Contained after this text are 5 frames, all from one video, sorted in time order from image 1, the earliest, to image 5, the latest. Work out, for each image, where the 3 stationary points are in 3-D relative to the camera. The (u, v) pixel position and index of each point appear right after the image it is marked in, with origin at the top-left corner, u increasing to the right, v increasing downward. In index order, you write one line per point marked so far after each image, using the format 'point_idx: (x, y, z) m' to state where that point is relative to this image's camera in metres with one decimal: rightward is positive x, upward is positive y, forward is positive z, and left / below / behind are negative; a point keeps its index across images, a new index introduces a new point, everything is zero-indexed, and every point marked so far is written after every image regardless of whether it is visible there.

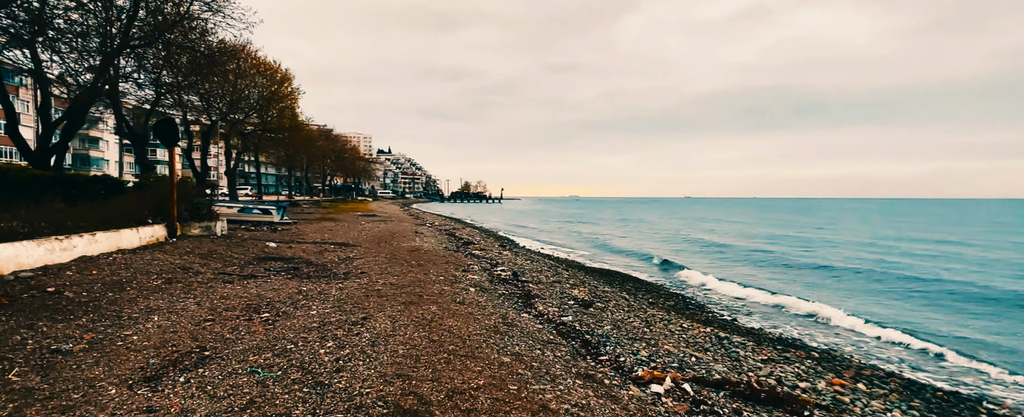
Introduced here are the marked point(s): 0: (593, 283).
0: (+3.0, -2.8, +16.6) m
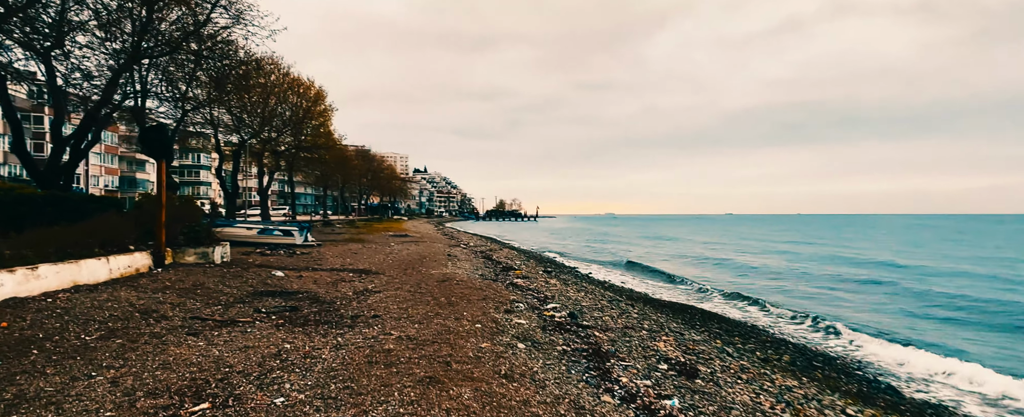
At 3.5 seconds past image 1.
0: (+4.6, -3.4, +12.7) m
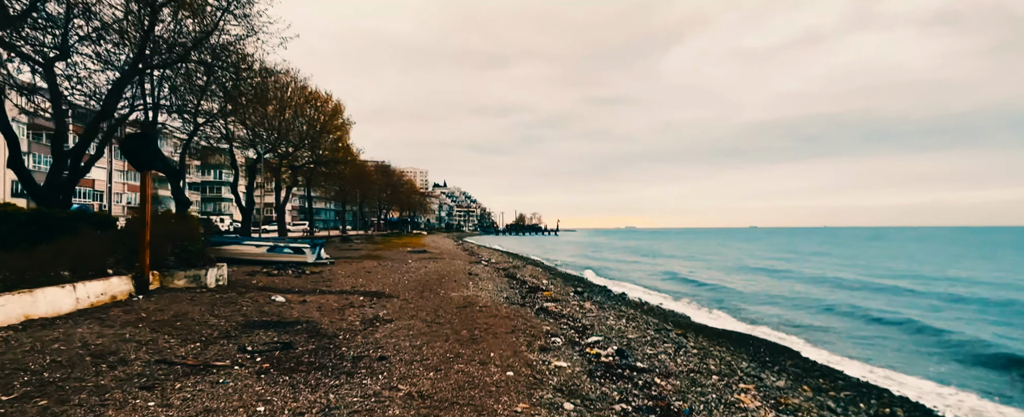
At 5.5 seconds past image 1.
0: (+5.4, -3.7, +10.3) m
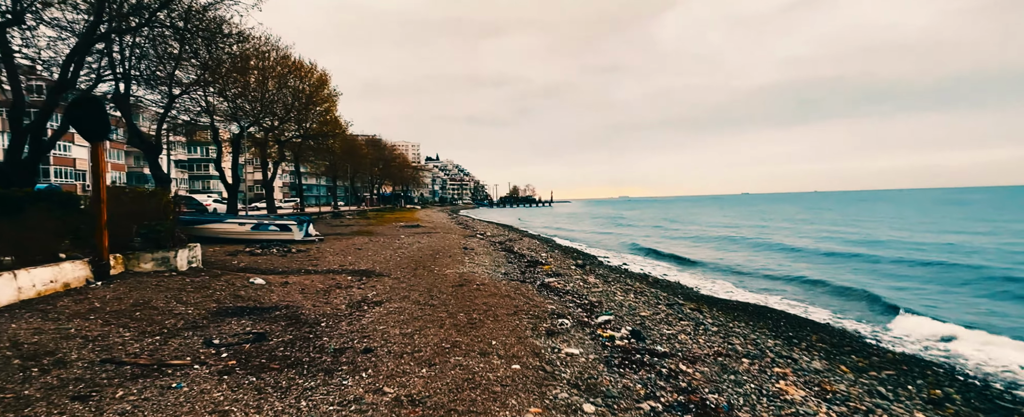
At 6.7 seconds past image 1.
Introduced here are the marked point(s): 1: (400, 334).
0: (+5.5, -2.9, +9.4) m
1: (-2.1, -2.3, +8.3) m
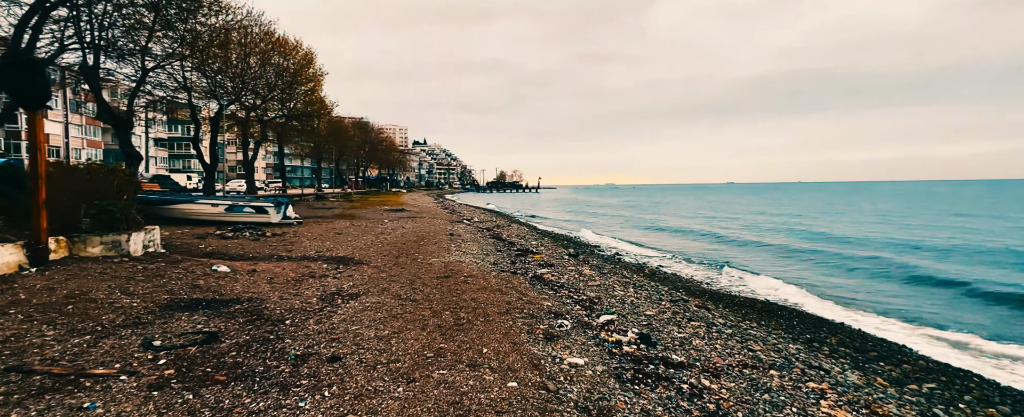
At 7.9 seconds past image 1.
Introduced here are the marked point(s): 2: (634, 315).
0: (+5.3, -2.7, +8.4) m
1: (-2.1, -2.0, +7.2) m
2: (+2.7, -2.4, +10.0) m
